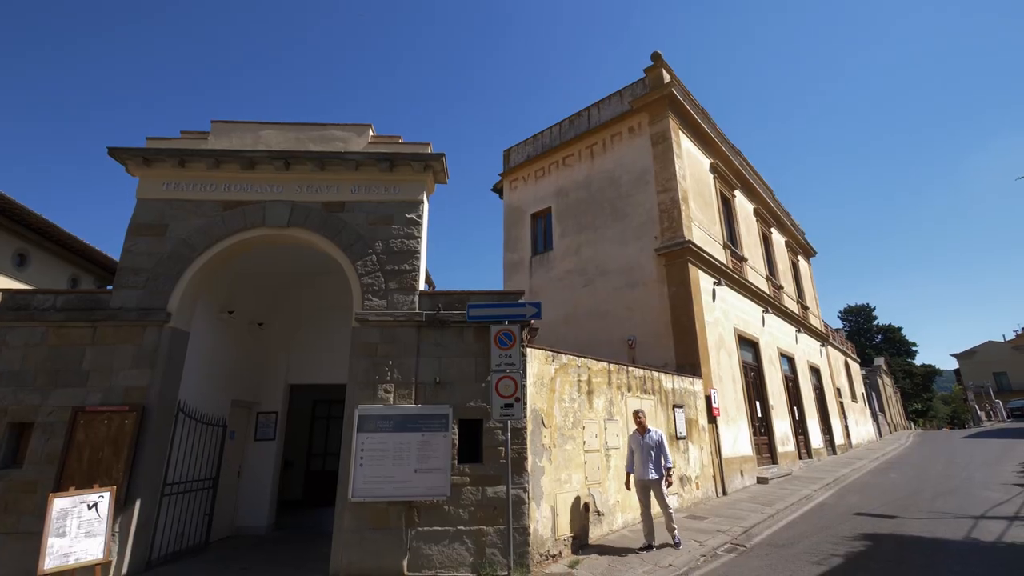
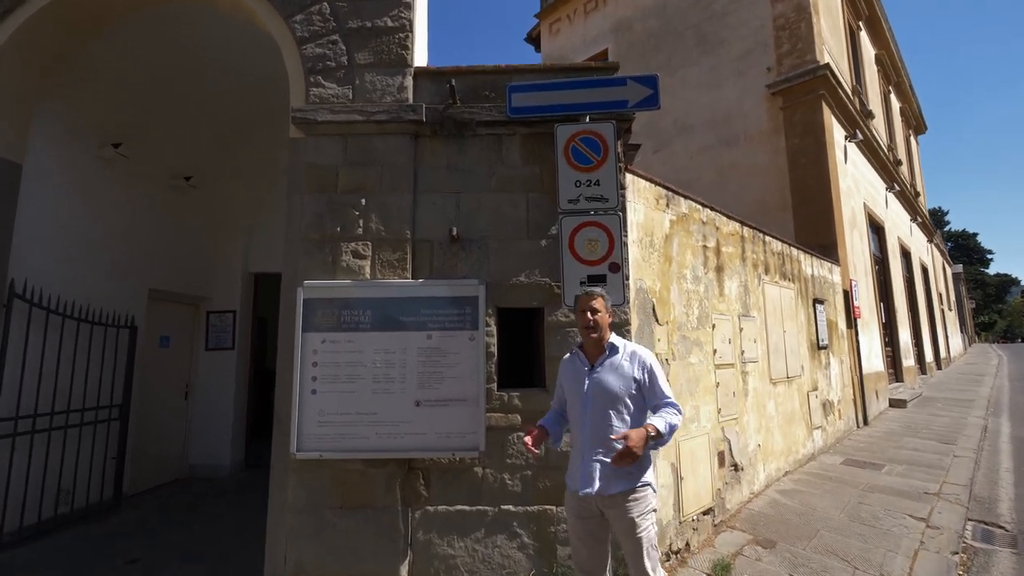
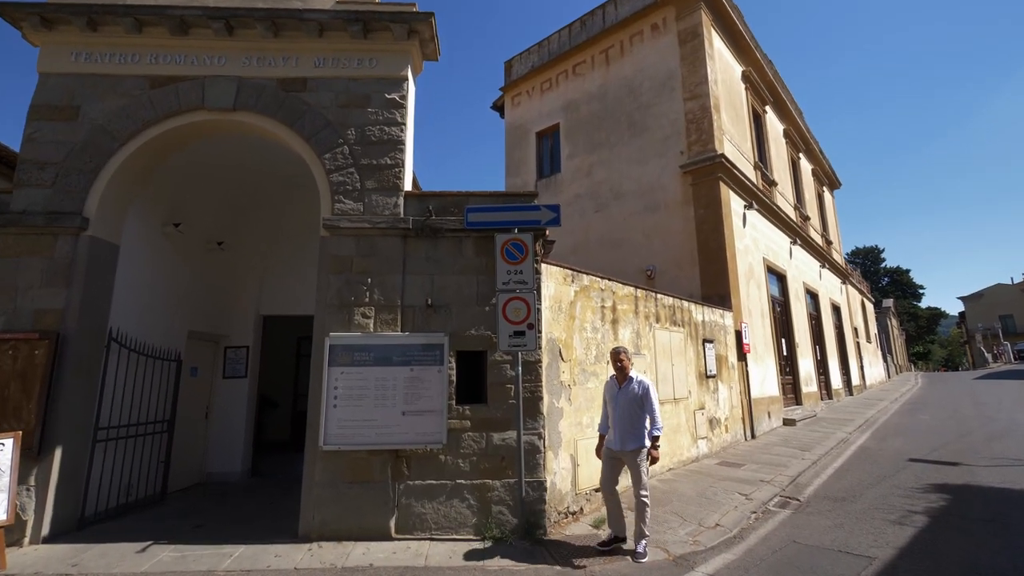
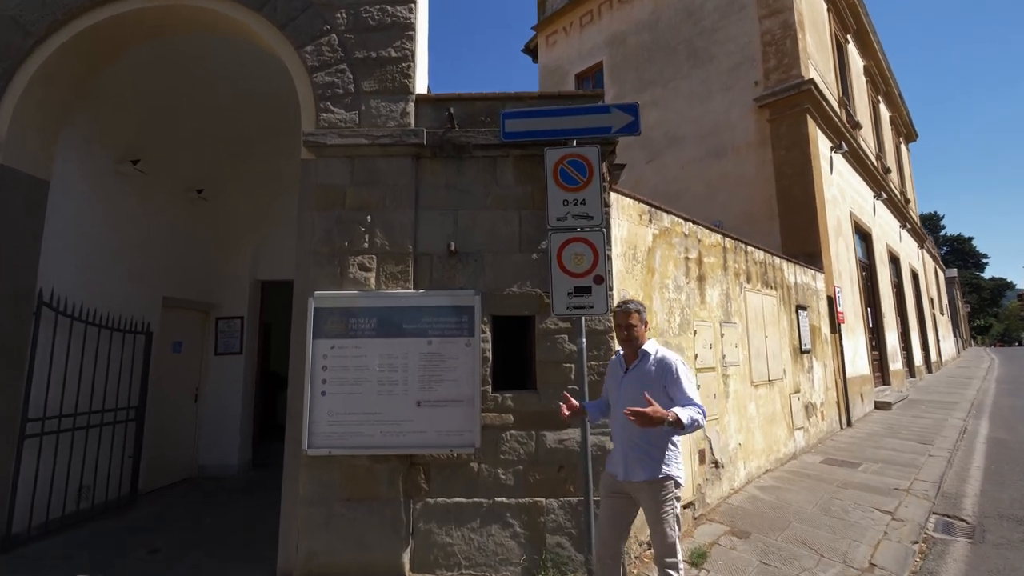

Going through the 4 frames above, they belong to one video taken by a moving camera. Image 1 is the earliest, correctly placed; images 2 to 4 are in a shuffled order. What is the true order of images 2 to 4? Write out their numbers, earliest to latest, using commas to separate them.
3, 4, 2
